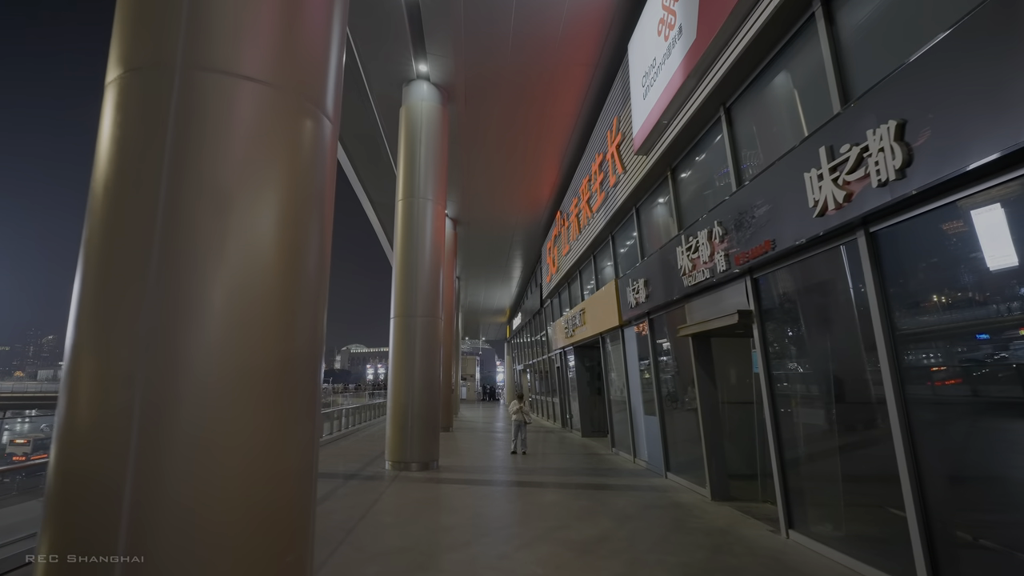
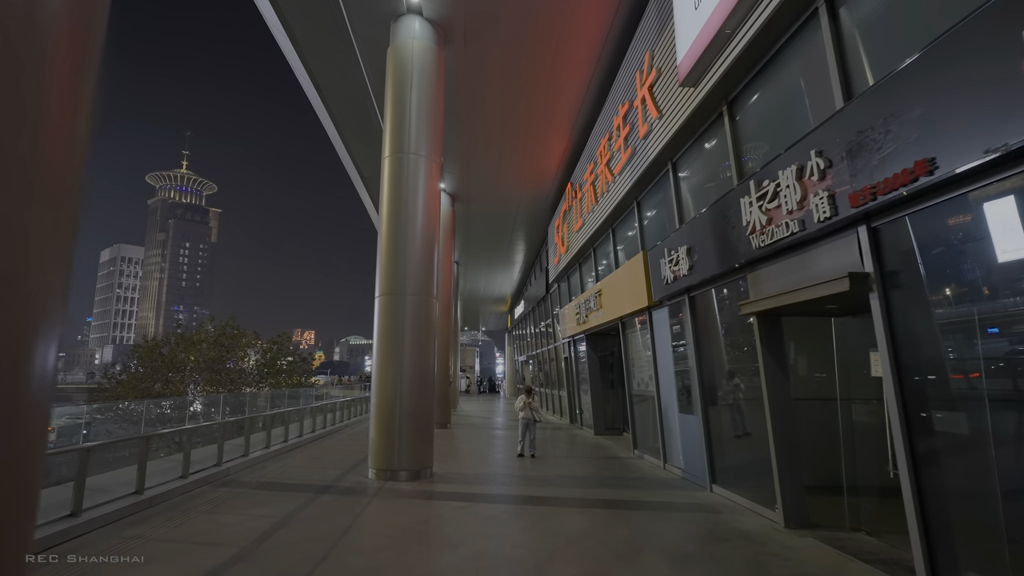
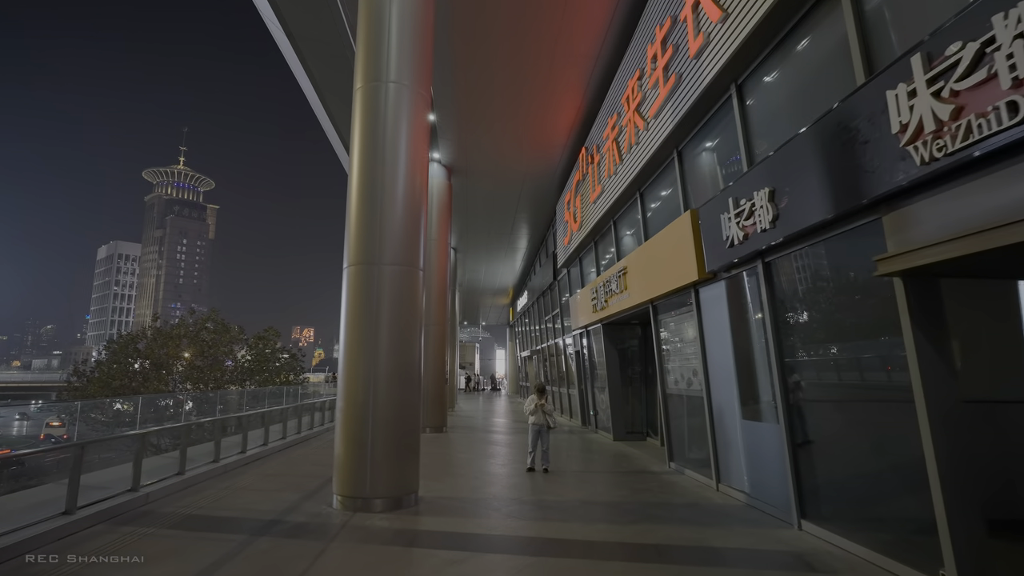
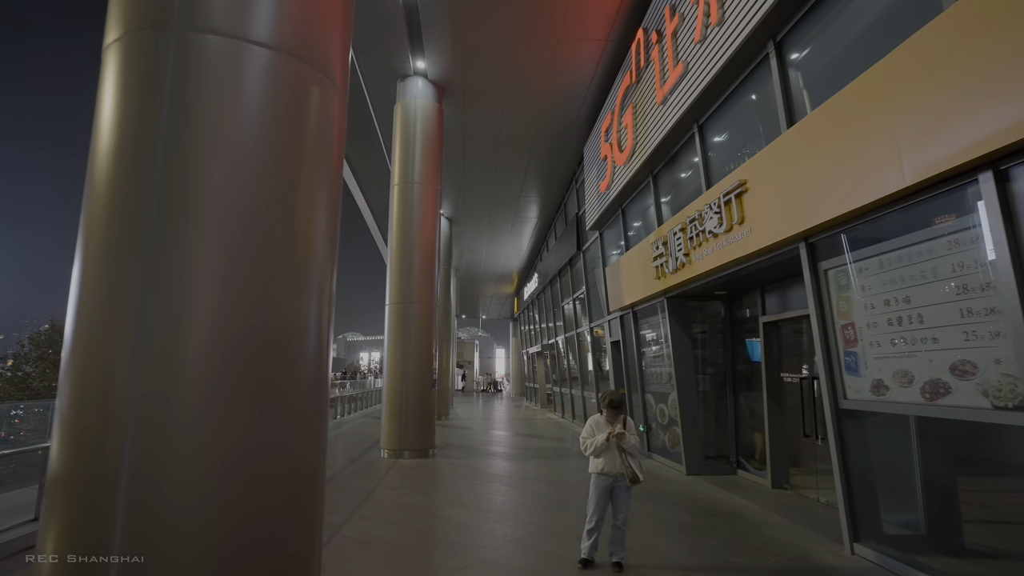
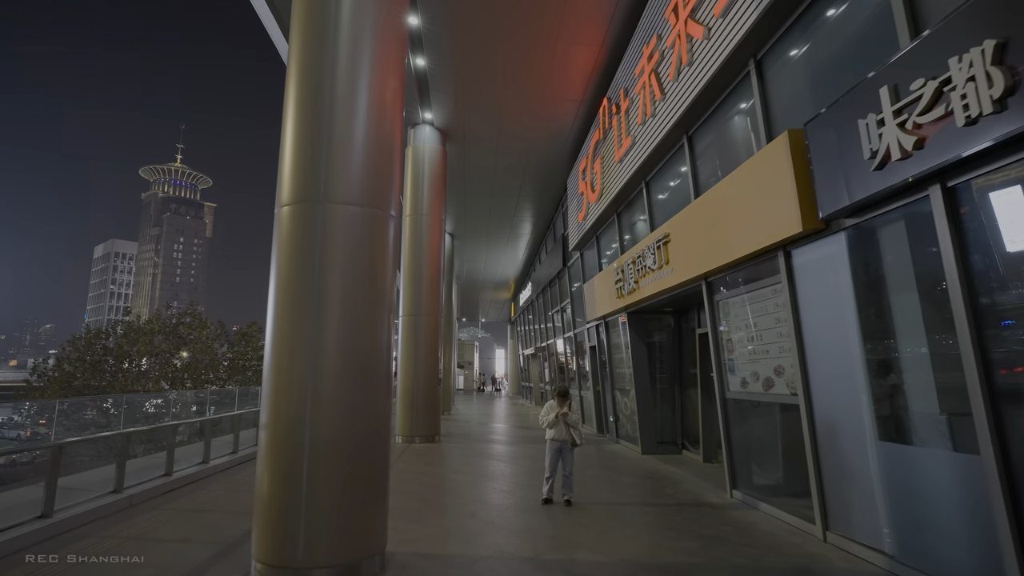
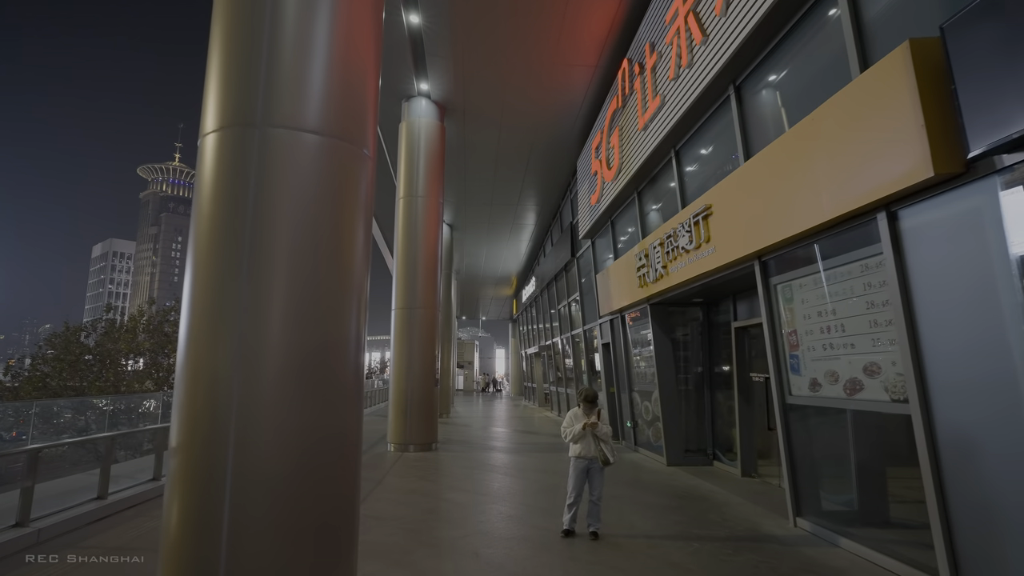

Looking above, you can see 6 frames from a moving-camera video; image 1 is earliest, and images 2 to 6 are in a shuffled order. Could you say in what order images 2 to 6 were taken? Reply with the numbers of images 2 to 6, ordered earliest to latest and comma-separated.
2, 3, 5, 6, 4
